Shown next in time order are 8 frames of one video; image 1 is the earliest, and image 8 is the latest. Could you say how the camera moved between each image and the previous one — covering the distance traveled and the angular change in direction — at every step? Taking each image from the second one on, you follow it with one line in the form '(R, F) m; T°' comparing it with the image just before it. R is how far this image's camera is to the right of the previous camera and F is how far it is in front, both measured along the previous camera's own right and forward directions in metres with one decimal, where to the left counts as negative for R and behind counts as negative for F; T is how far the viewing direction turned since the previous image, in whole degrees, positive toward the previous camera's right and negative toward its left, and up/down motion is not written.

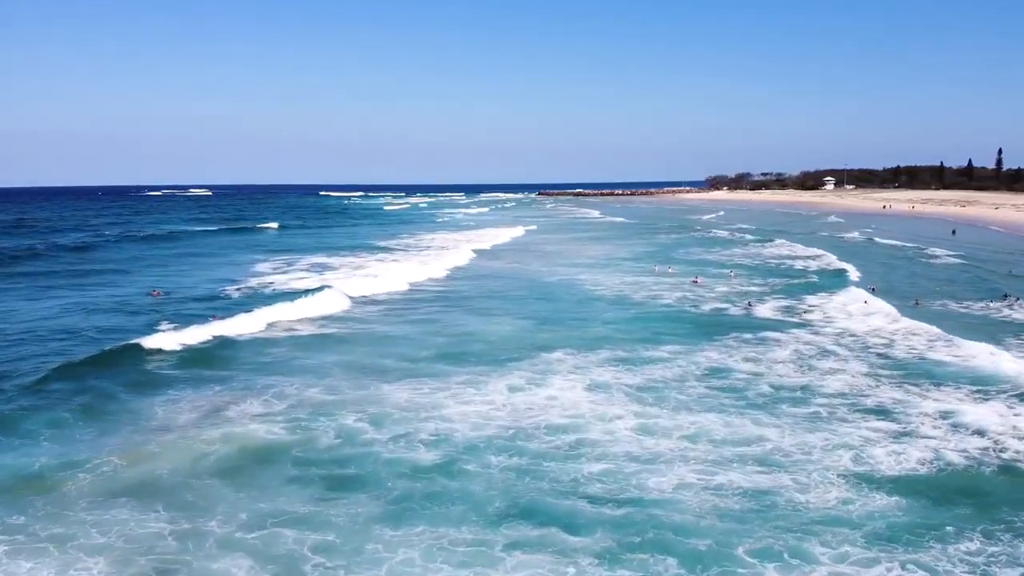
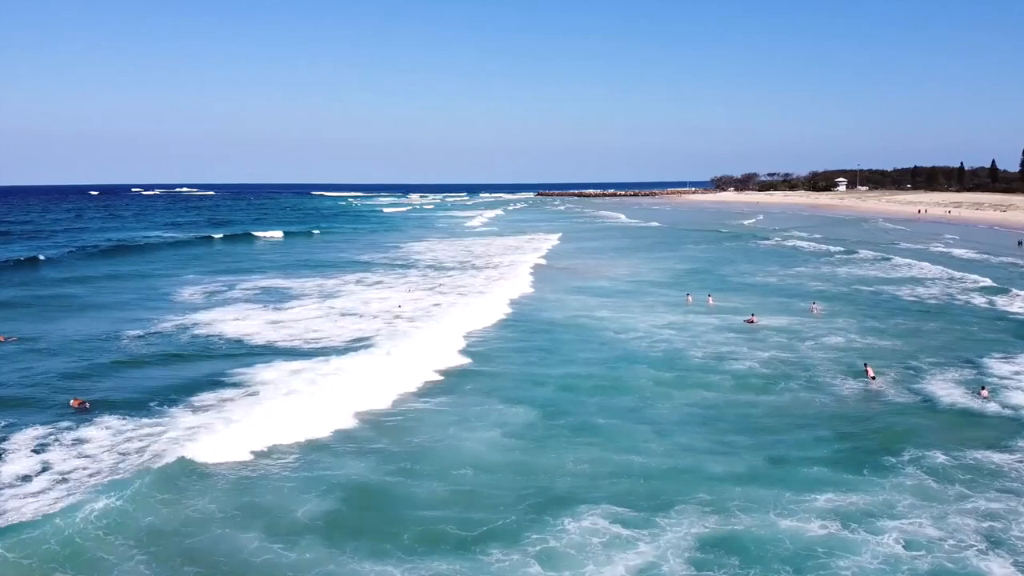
(0.0, +8.2) m; 0°
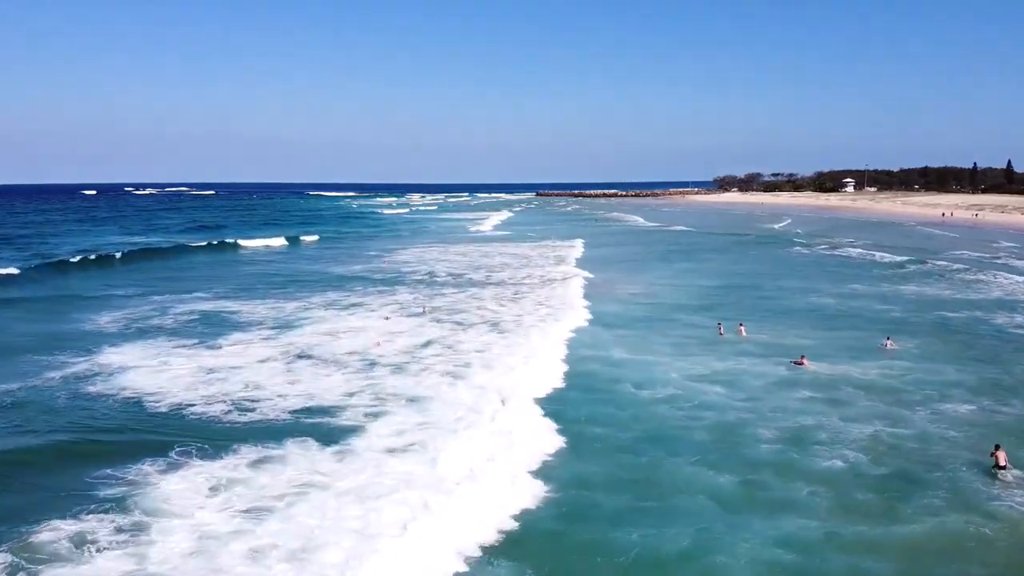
(+0.2, +4.9) m; 0°
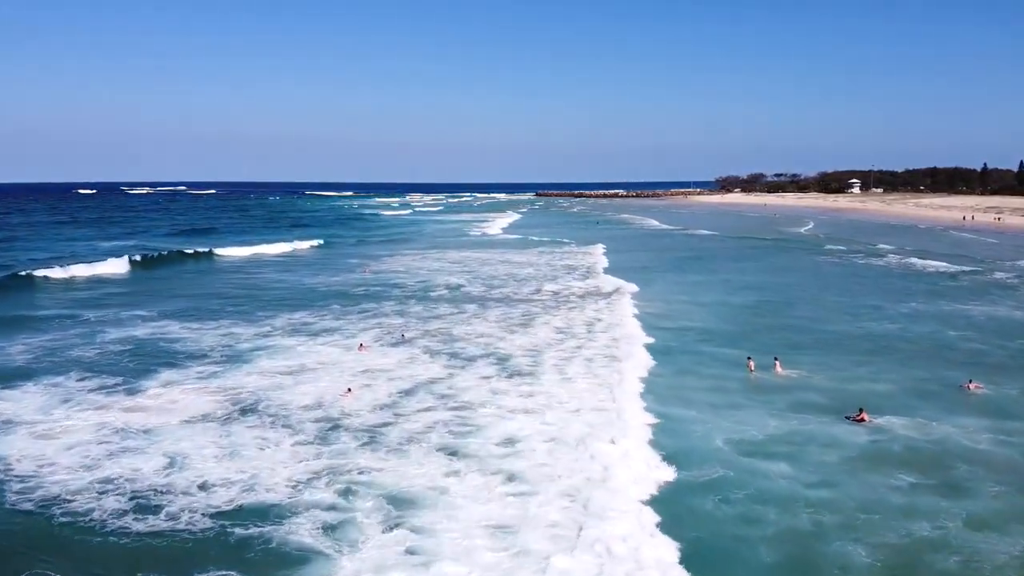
(-0.1, +3.6) m; 0°
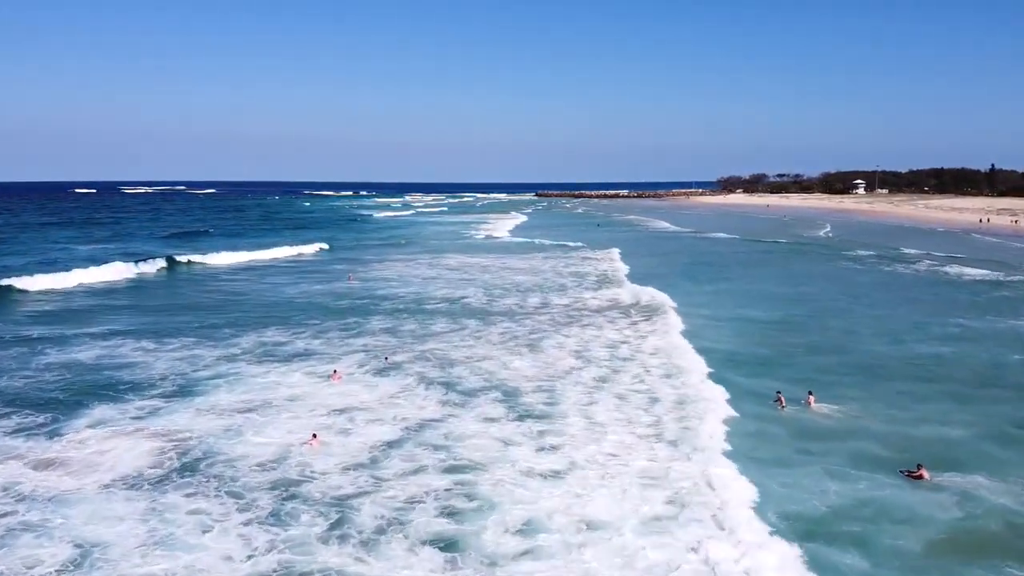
(-0.2, +2.5) m; 0°
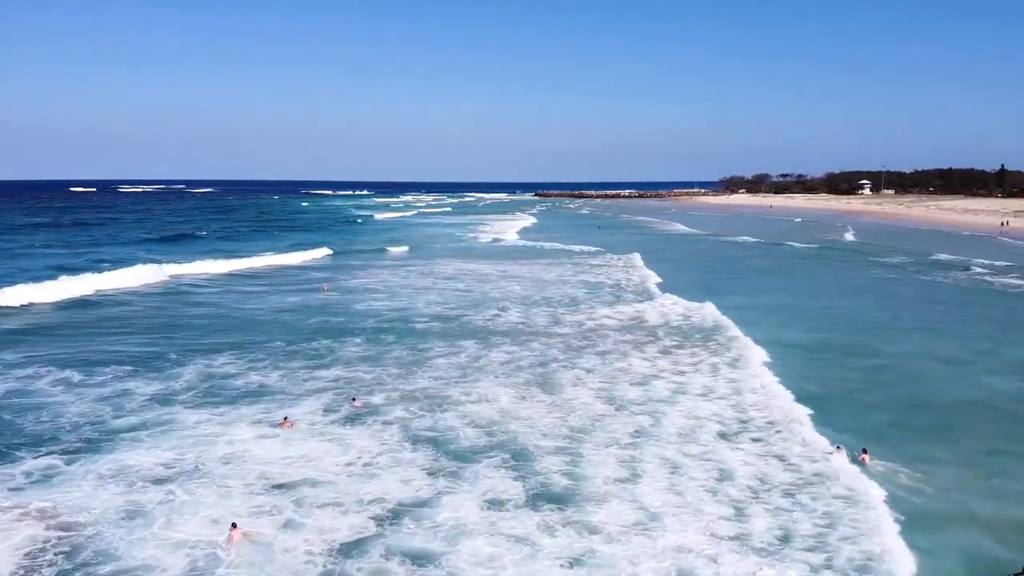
(-0.1, +3.0) m; 0°
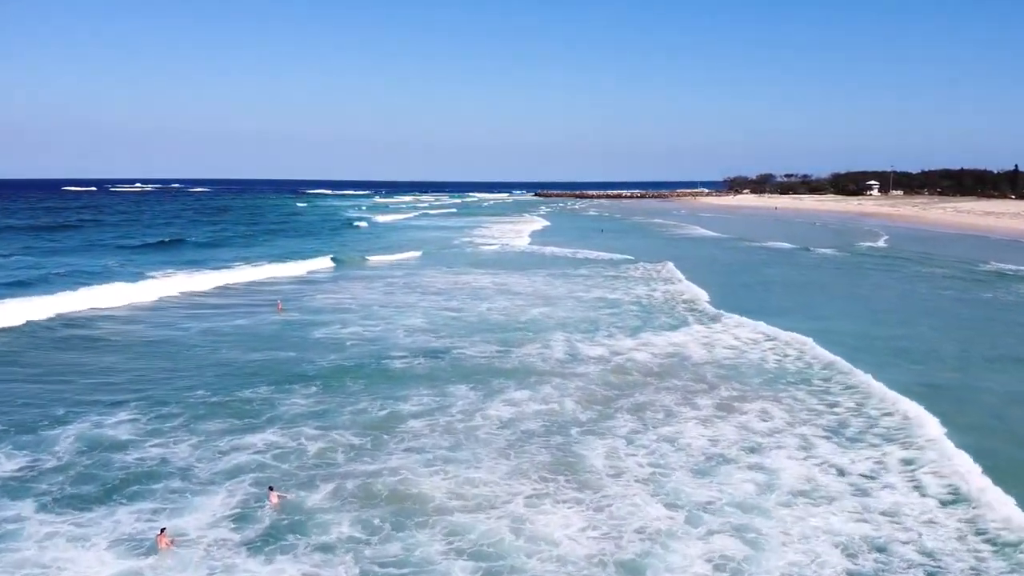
(-0.1, +3.8) m; 0°
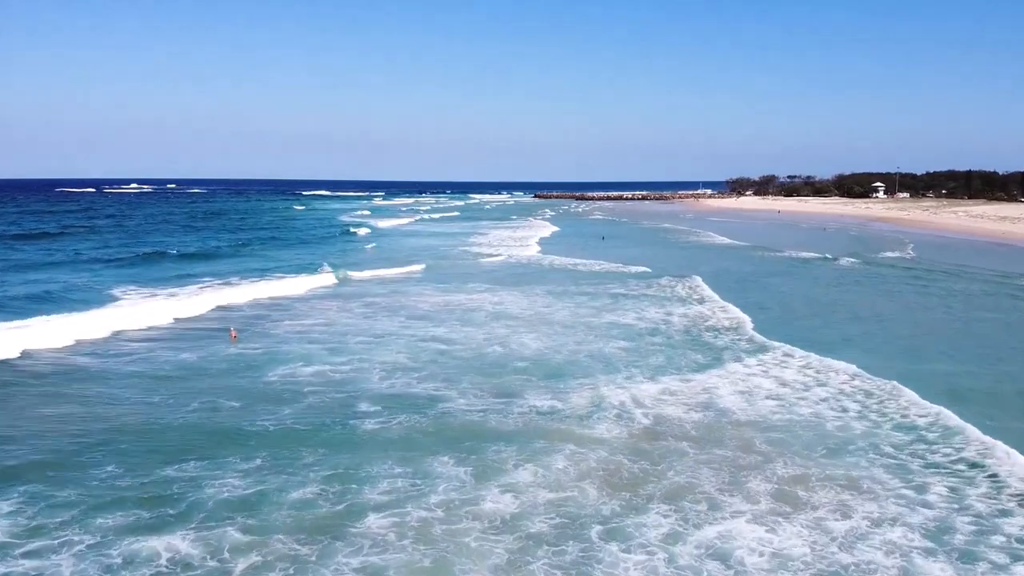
(0.0, +2.5) m; 0°
